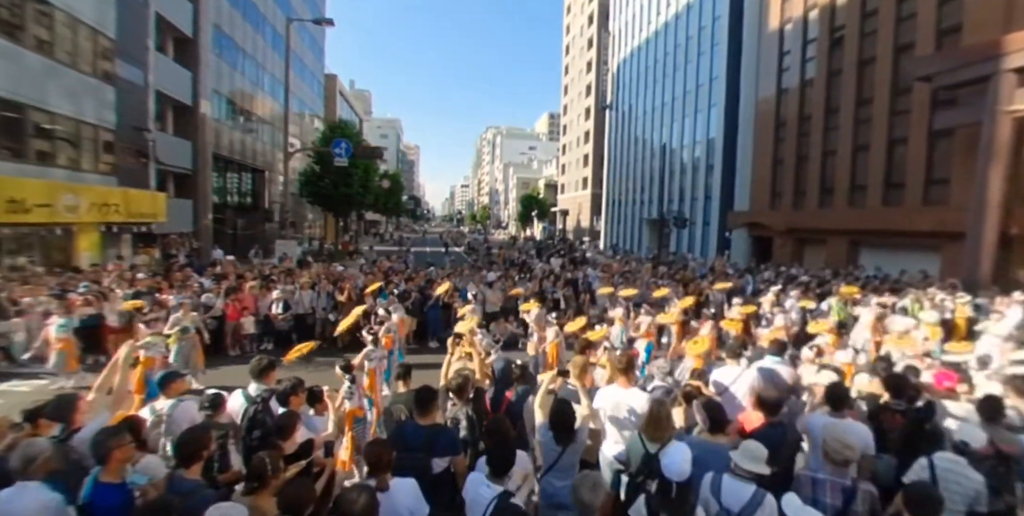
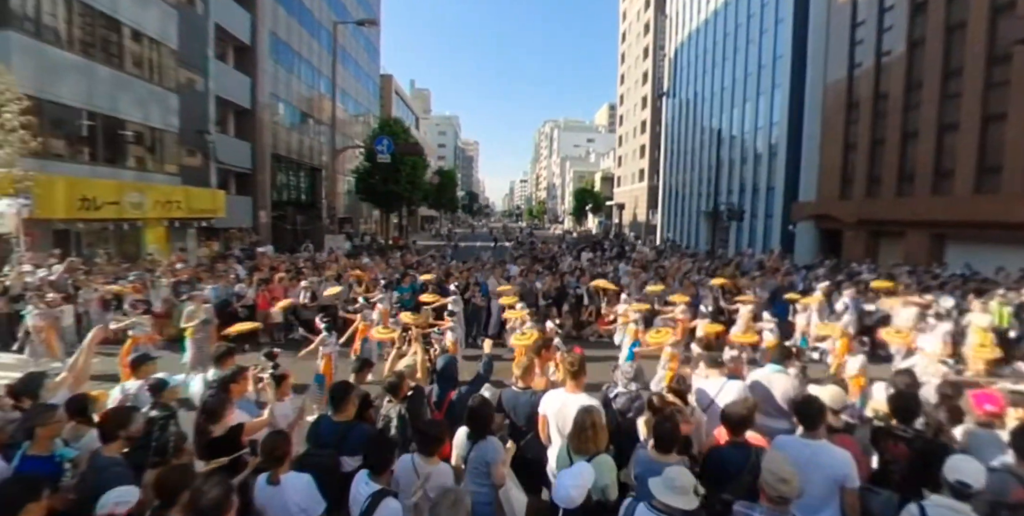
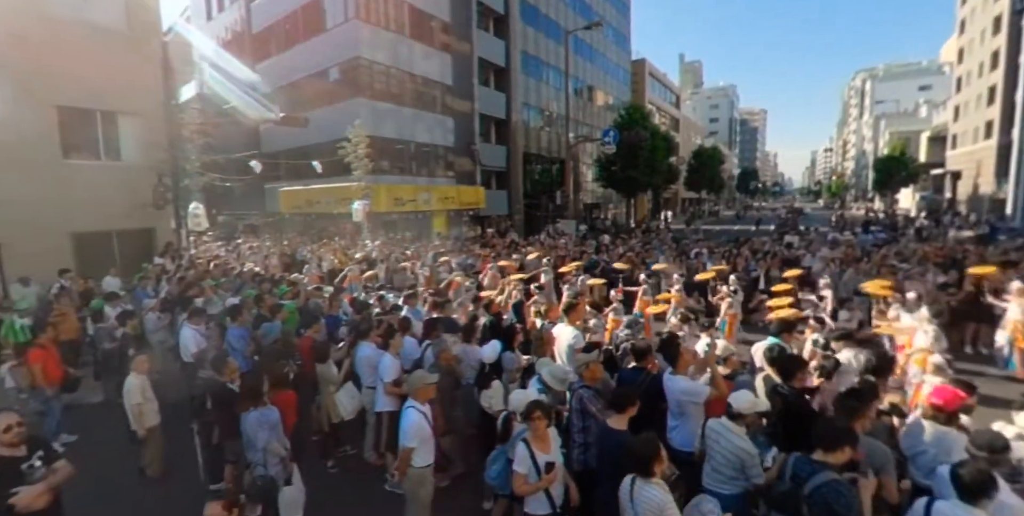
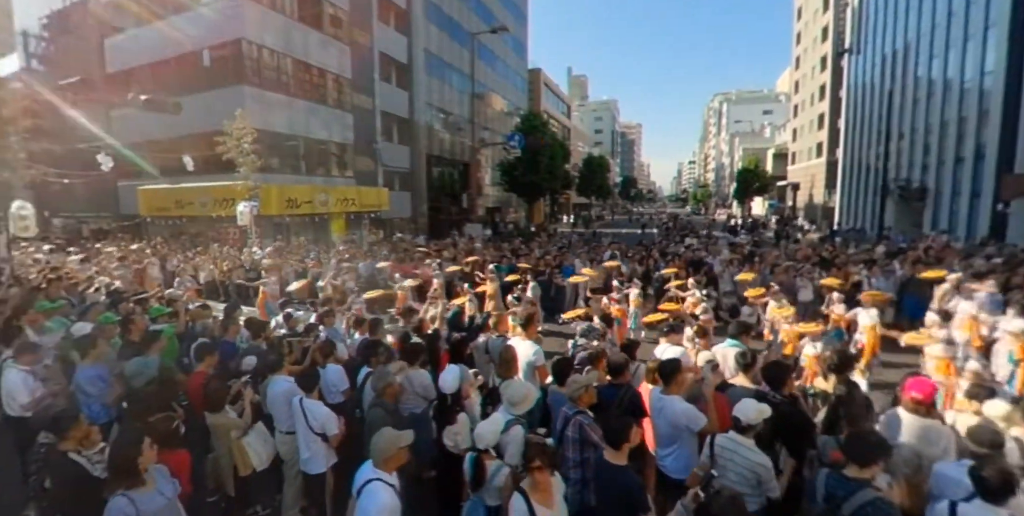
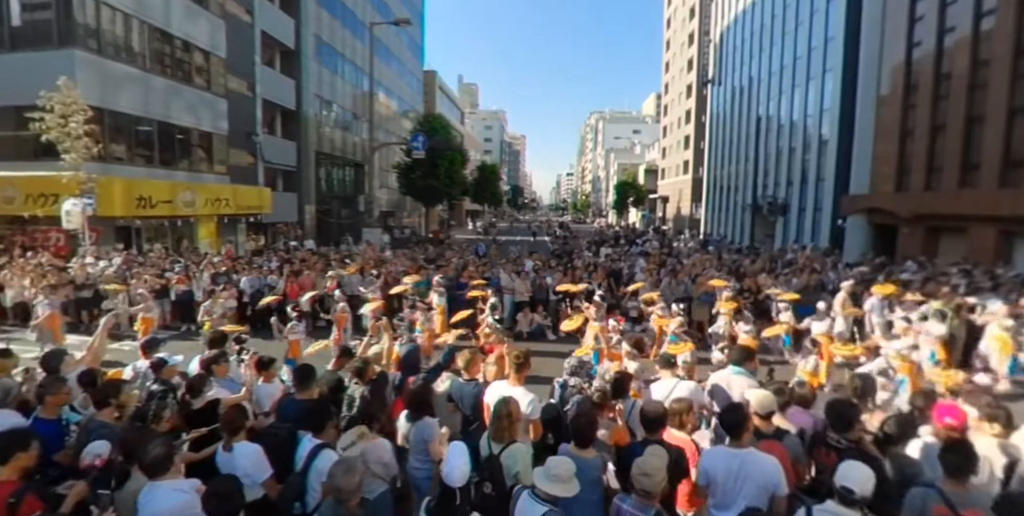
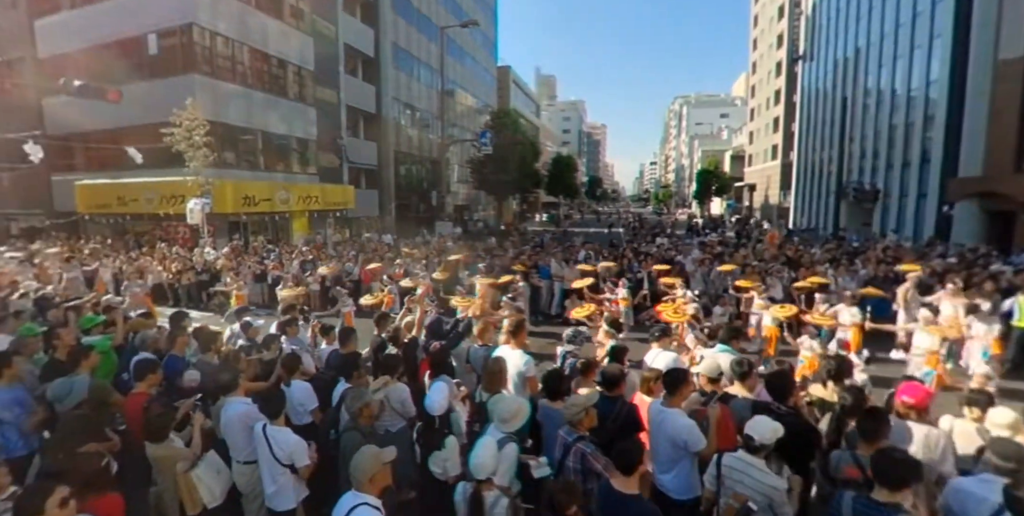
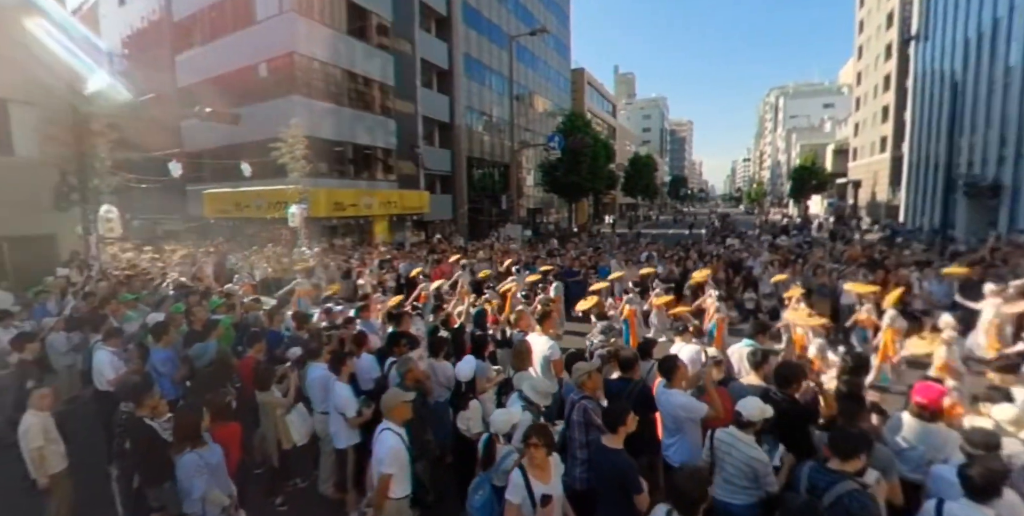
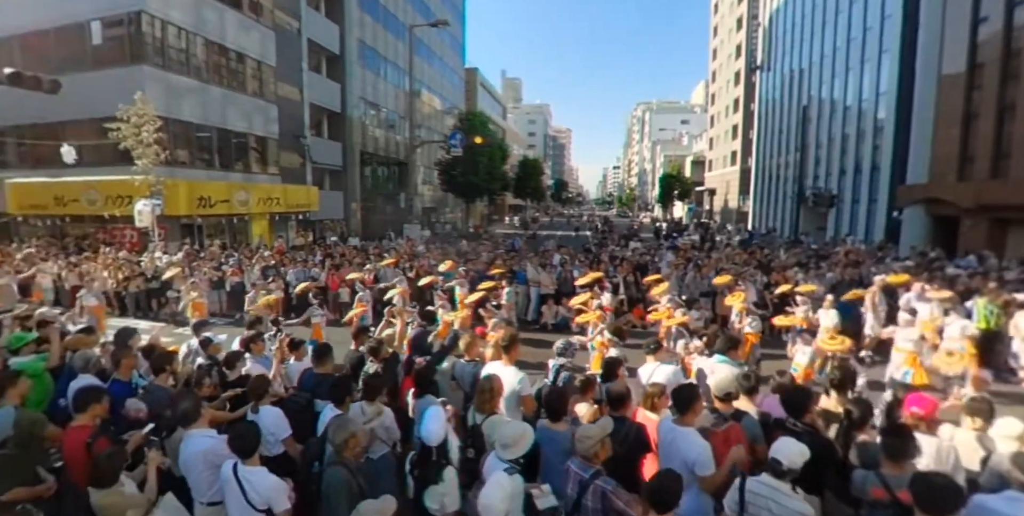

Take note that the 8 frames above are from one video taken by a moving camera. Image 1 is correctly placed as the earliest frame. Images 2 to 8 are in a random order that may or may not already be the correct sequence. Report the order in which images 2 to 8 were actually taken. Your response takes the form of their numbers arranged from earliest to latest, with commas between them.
2, 5, 8, 6, 4, 7, 3
